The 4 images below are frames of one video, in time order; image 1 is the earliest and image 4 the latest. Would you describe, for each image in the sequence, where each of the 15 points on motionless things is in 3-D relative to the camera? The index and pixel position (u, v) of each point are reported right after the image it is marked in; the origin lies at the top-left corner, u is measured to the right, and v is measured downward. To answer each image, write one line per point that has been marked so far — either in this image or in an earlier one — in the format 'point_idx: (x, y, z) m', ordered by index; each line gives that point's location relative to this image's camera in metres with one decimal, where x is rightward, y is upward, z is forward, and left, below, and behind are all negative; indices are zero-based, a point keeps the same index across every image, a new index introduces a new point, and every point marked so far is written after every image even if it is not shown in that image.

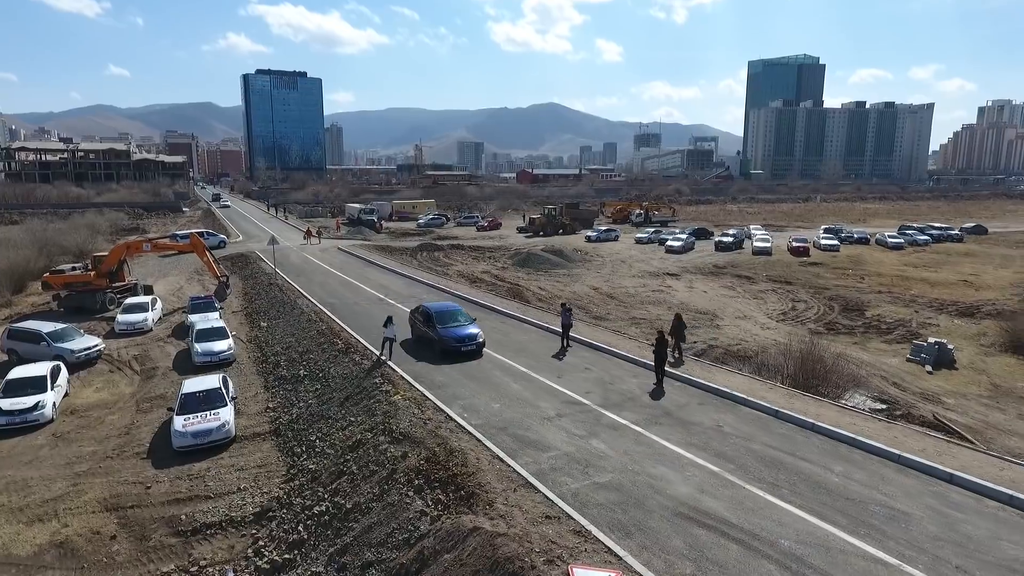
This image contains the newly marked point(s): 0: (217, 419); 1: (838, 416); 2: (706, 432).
0: (-7.4, -3.3, +15.7) m
1: (+6.6, -2.6, +12.7) m
2: (+3.8, -2.8, +12.2) m
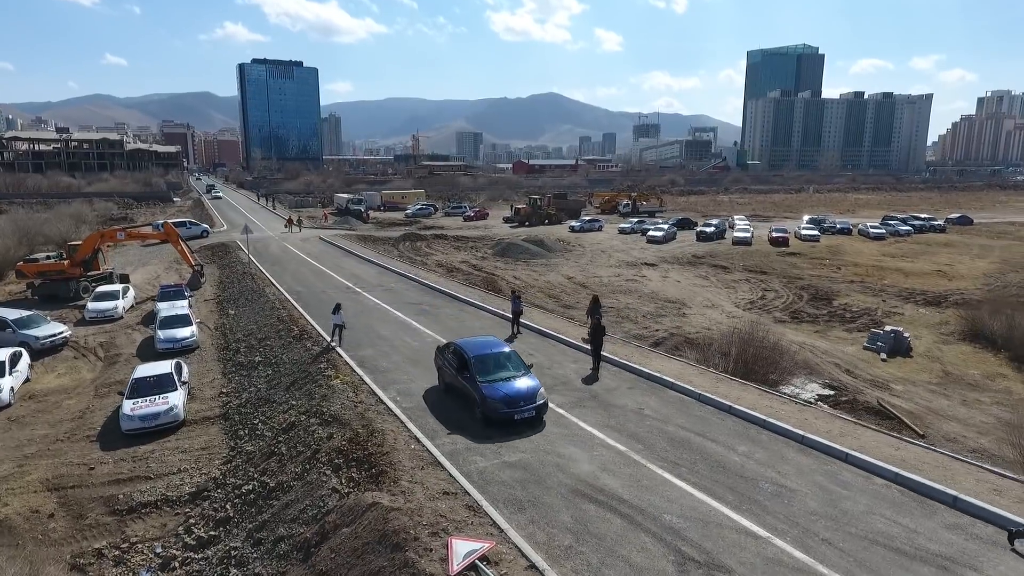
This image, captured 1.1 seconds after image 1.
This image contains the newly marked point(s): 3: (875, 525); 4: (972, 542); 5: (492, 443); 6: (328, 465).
0: (-8.9, -3.0, +16.0) m
1: (+5.1, -2.3, +13.1) m
2: (+2.3, -2.5, +12.6) m
3: (+5.0, -3.2, +8.5) m
4: (+6.0, -3.3, +8.2) m
5: (-0.4, -2.8, +11.3) m
6: (-3.3, -3.2, +11.1) m
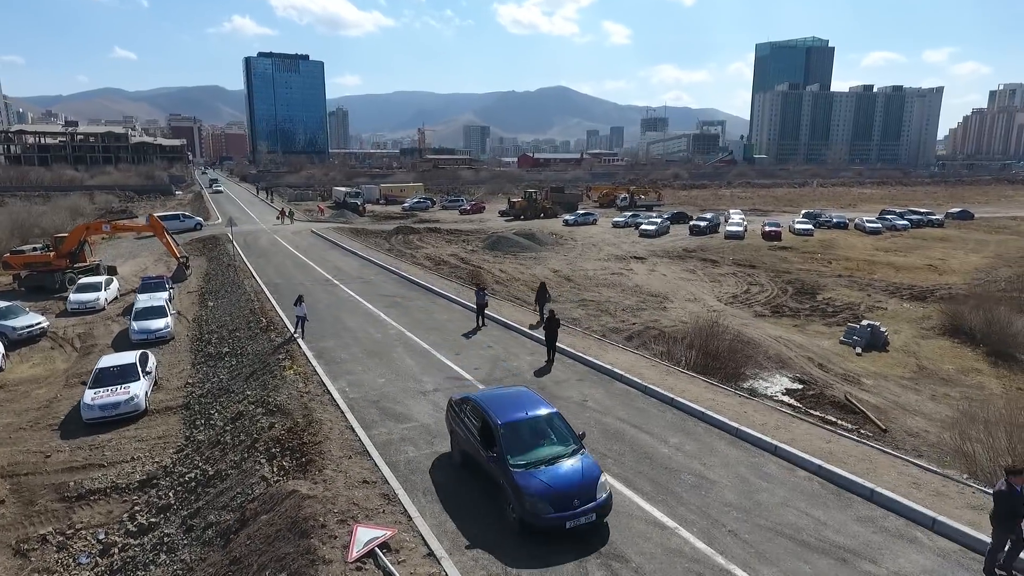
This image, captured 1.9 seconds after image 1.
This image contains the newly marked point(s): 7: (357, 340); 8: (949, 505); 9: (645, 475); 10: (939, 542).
0: (-10.0, -2.7, +16.2) m
1: (+4.0, -2.2, +13.0) m
2: (+1.1, -2.4, +12.6) m
3: (+3.8, -3.1, +8.5) m
4: (+4.8, -3.2, +8.1) m
5: (-1.5, -2.6, +11.4) m
6: (-4.5, -3.0, +11.3) m
7: (-4.4, -1.5, +17.6) m
8: (+6.0, -3.0, +8.6) m
9: (+2.1, -2.9, +9.7) m
10: (+5.5, -3.2, +8.0) m
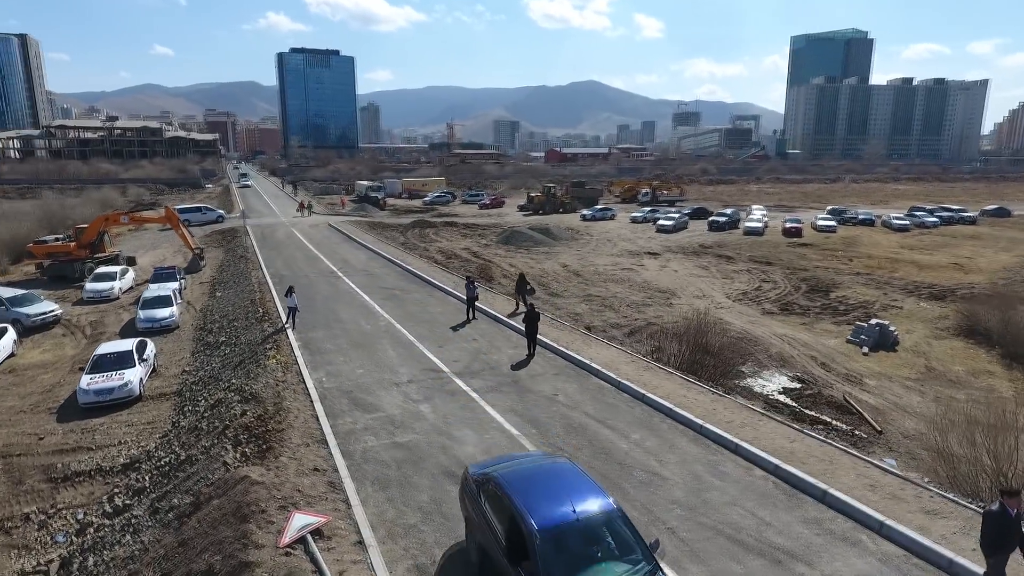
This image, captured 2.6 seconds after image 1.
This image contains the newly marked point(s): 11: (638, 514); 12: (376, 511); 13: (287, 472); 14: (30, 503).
0: (-10.5, -2.4, +16.7) m
1: (+3.4, -2.1, +12.9) m
2: (+0.5, -2.2, +12.5) m
3: (+2.9, -3.1, +8.4) m
4: (+3.9, -3.2, +7.9) m
5: (-2.2, -2.5, +11.5) m
6: (-5.2, -2.8, +11.5) m
7: (-4.8, -1.2, +17.8) m
8: (+5.2, -2.9, +8.3) m
9: (+1.3, -2.8, +9.6) m
10: (+4.6, -3.2, +7.7) m
11: (+1.7, -3.0, +8.4) m
12: (-1.9, -3.1, +8.5) m
13: (-3.4, -2.8, +9.4) m
14: (-9.8, -4.4, +12.7) m
